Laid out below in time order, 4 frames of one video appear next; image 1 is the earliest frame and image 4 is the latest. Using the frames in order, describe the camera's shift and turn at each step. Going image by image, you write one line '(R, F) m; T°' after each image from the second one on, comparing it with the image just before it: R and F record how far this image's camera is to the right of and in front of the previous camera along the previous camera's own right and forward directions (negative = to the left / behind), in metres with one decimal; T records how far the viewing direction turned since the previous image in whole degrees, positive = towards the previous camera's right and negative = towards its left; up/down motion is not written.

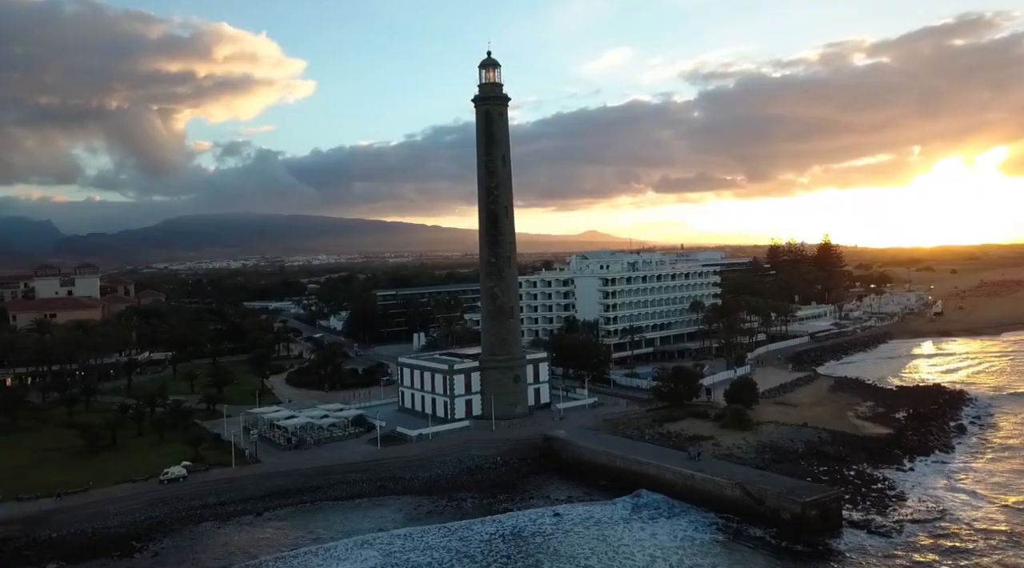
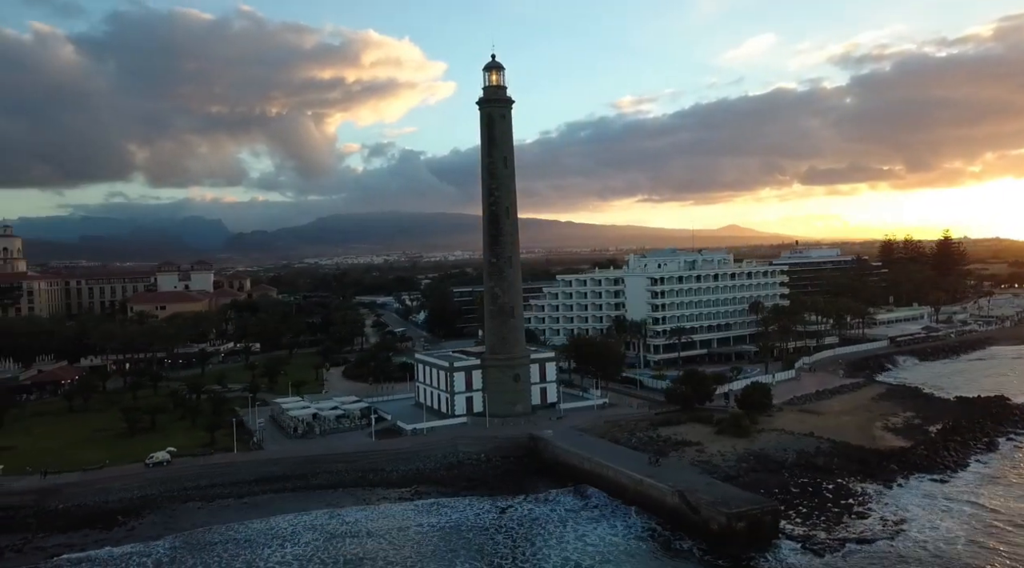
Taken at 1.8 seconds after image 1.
(+7.5, +0.1) m; -9°
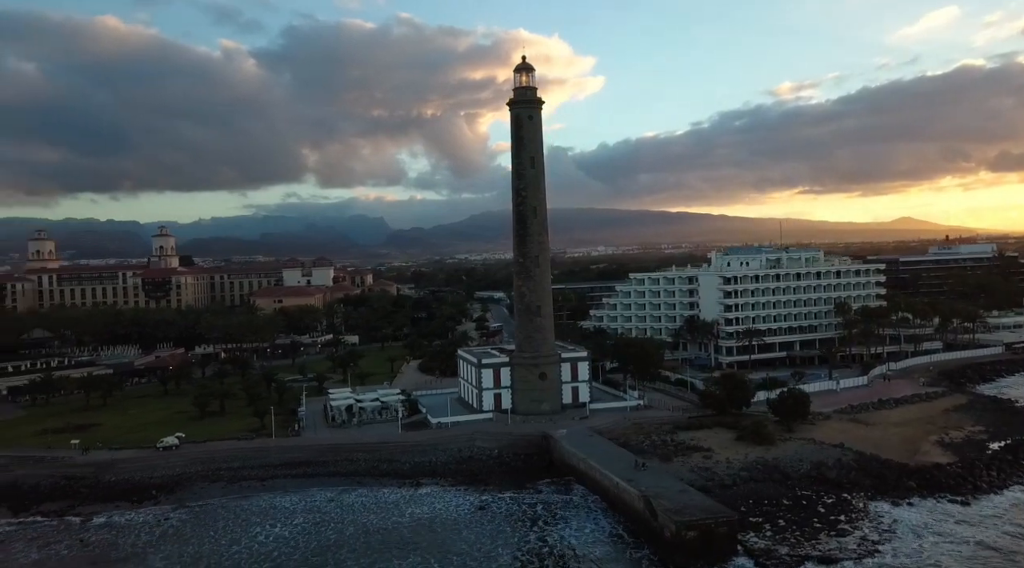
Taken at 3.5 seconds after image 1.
(+6.8, 0.0) m; -10°
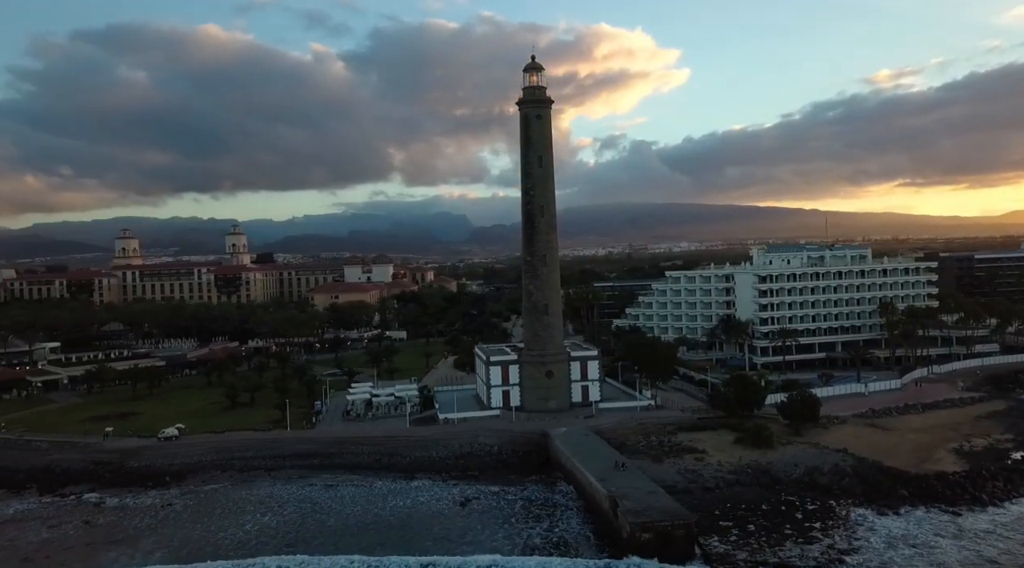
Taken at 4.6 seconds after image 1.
(+4.2, -0.3) m; -5°
